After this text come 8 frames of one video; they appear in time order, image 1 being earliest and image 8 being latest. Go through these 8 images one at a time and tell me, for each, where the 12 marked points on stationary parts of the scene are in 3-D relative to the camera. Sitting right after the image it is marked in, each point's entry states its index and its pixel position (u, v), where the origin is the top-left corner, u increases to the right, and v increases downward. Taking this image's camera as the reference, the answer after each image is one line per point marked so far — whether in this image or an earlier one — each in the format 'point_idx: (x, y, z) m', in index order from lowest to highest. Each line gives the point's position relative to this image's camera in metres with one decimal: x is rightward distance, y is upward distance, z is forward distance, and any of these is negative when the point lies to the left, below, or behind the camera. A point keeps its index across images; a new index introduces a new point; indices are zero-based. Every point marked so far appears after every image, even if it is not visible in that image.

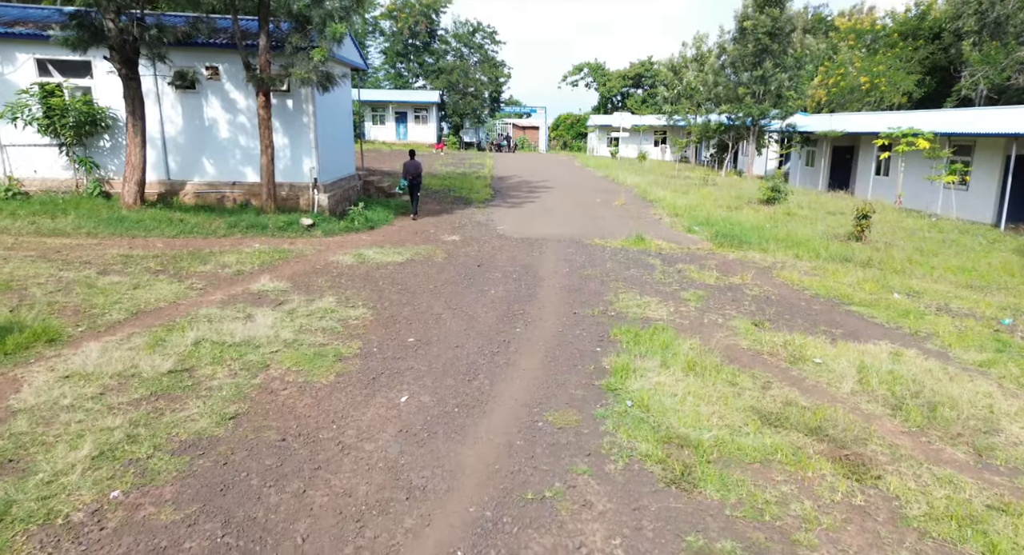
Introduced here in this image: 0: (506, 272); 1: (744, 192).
0: (-0.1, +0.1, +8.3) m
1: (+6.6, +2.4, +18.7) m
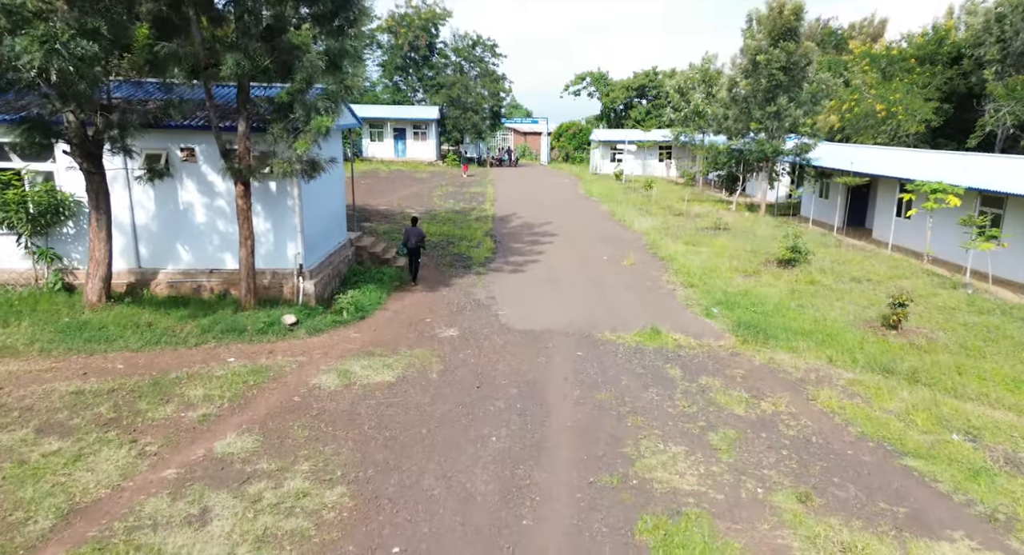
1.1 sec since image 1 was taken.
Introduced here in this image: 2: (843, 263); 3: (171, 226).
0: (0.0, -1.4, +7.3) m
1: (+6.7, +0.8, +17.7) m
2: (+7.8, +0.3, +15.2) m
3: (-5.1, +0.8, +9.7) m
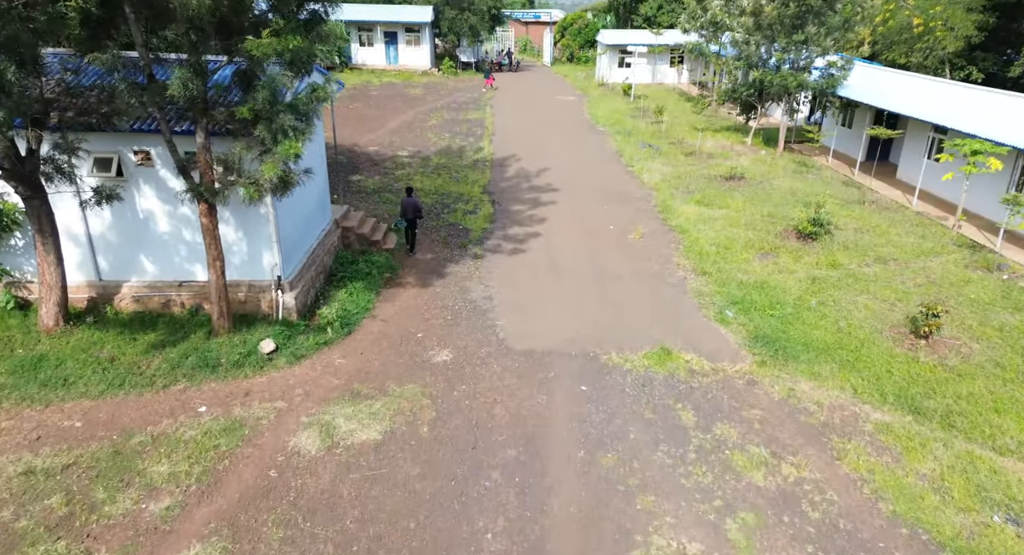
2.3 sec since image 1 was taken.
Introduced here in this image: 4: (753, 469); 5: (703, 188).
0: (-0.1, -2.0, +6.6) m
1: (+6.7, +1.8, +16.6) m
2: (+7.8, +0.9, +14.1) m
3: (-5.1, +0.6, +8.7) m
4: (+2.5, -2.0, +6.8) m
5: (+5.4, +2.4, +18.2) m
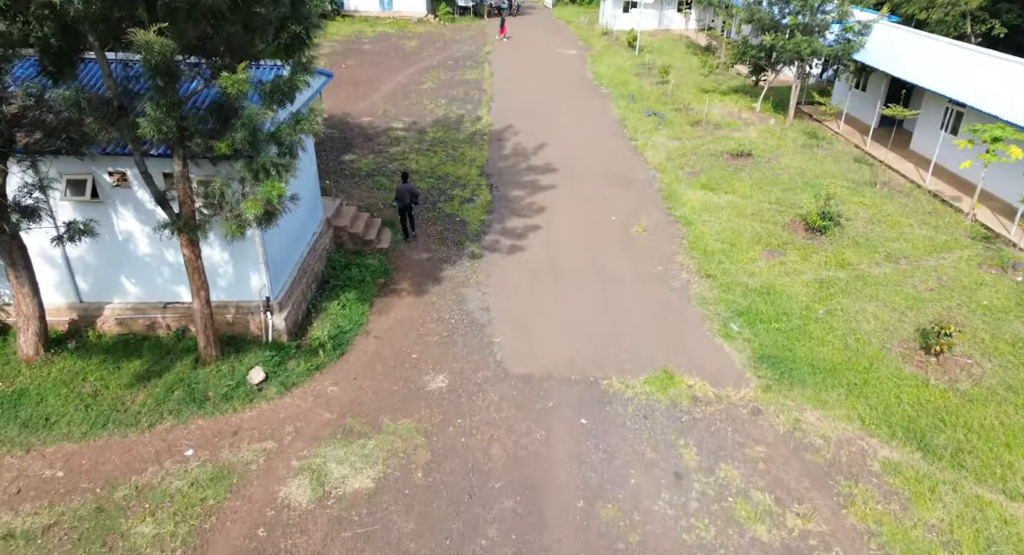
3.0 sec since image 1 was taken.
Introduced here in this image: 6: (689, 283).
0: (-0.1, -2.4, +6.5) m
1: (+6.7, +2.1, +16.0) m
2: (+7.7, +1.0, +13.7) m
3: (-5.1, +0.2, +8.3) m
4: (+2.5, -2.5, +6.6) m
5: (+5.3, +2.9, +17.5) m
6: (+3.2, -0.1, +11.5) m
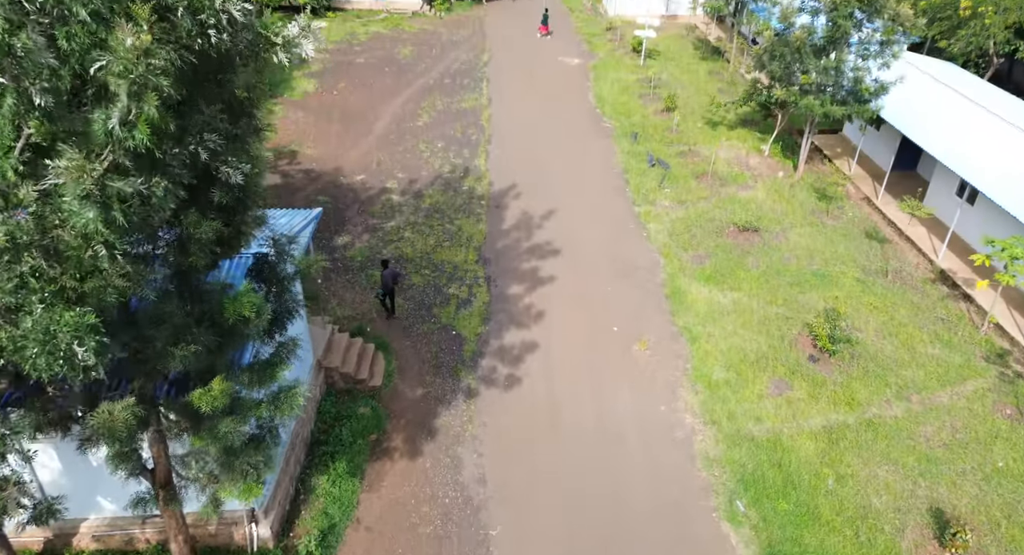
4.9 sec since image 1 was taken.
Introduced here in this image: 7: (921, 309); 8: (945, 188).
0: (-0.1, -5.2, +6.1) m
1: (+6.6, -0.2, +15.4) m
2: (+7.7, -1.5, +13.2) m
3: (-5.2, -2.4, +7.8) m
4: (+2.5, -5.3, +6.3) m
5: (+5.3, +0.6, +16.9) m
6: (+3.1, -2.7, +11.1) m
7: (+9.3, -0.7, +14.7) m
8: (+12.8, +2.6, +19.1) m
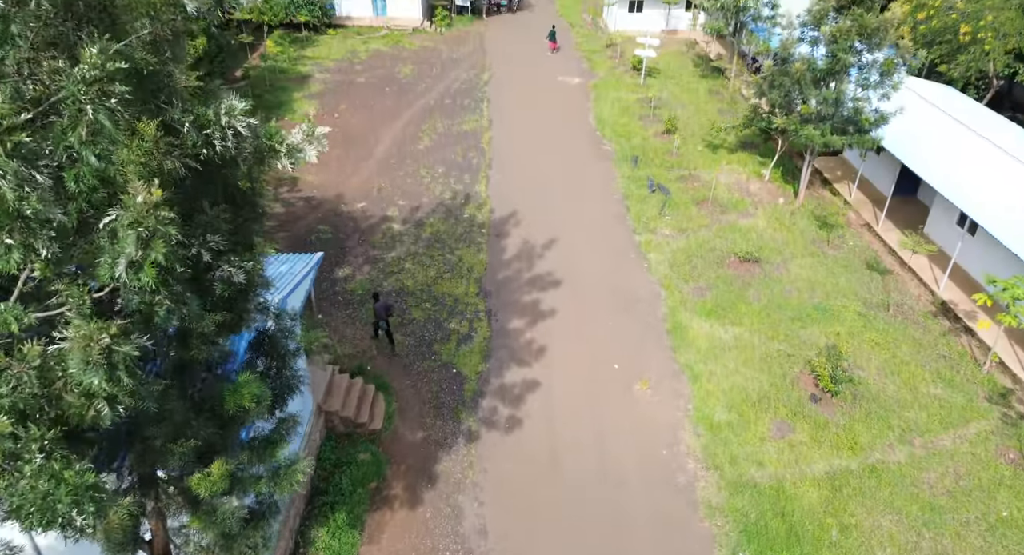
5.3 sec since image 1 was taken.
0: (-0.1, -6.0, +6.0) m
1: (+6.7, -1.0, +15.4) m
2: (+7.7, -2.3, +13.1) m
3: (-5.2, -3.2, +7.7) m
4: (+2.5, -6.0, +6.2) m
5: (+5.3, -0.2, +16.9) m
6: (+3.1, -3.4, +11.0) m
7: (+9.4, -1.5, +14.7) m
8: (+12.8, +1.7, +19.1) m
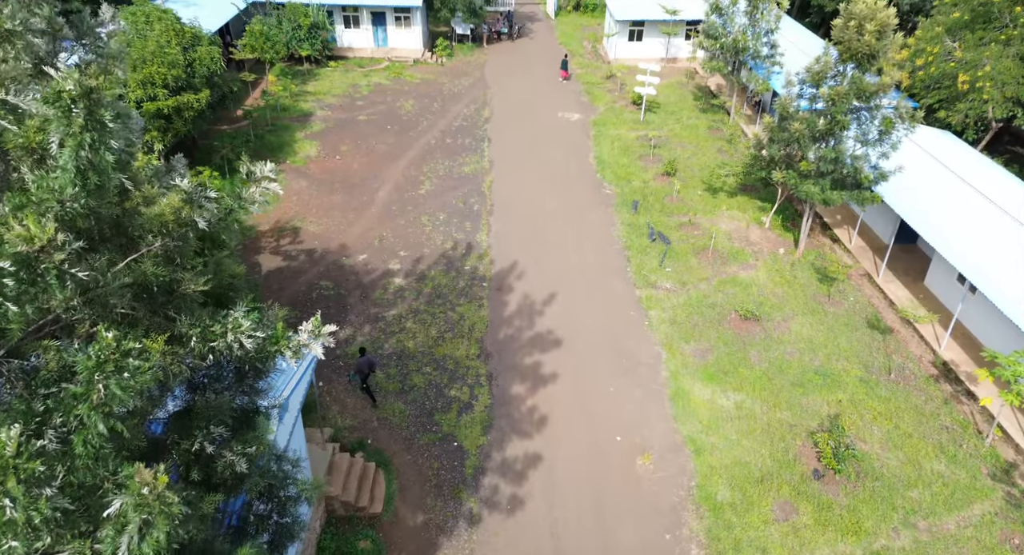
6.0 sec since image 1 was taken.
0: (-0.1, -7.3, +5.9) m
1: (+6.7, -2.6, +15.4) m
2: (+7.7, -3.8, +13.1) m
3: (-5.1, -4.6, +7.6) m
4: (+2.5, -7.4, +6.1) m
5: (+5.3, -1.8, +16.9) m
6: (+3.2, -4.9, +10.9) m
7: (+9.4, -3.1, +14.6) m
8: (+12.9, +0.1, +19.1) m
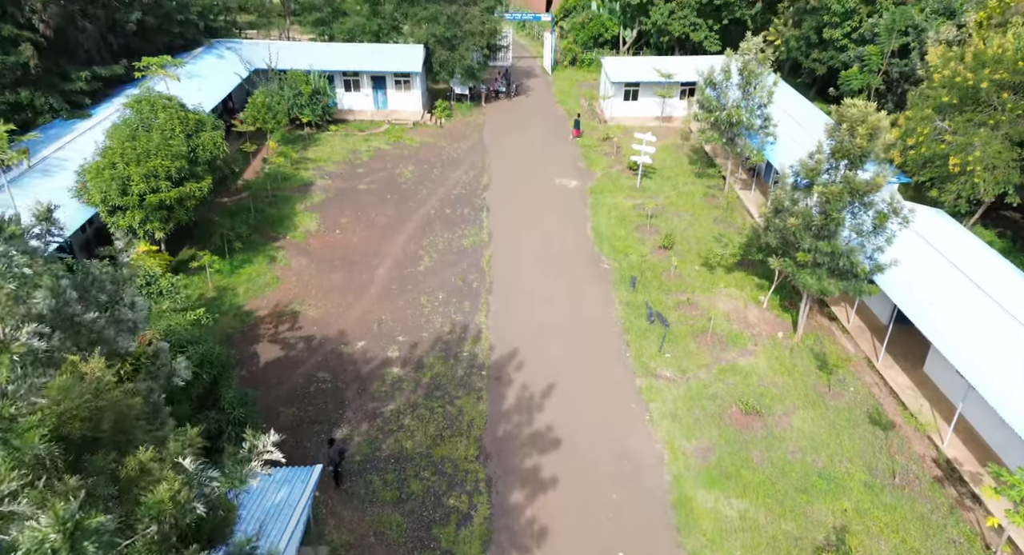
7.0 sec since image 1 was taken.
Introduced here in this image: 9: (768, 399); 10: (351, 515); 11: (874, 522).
0: (-0.1, -9.2, +5.3) m
1: (+6.7, -5.1, +15.1) m
2: (+7.7, -6.1, +12.7) m
3: (-5.1, -6.5, +7.2) m
4: (+2.5, -9.3, +5.5) m
5: (+5.3, -4.4, +16.7) m
6: (+3.2, -7.1, +10.5) m
7: (+9.4, -5.5, +14.4) m
8: (+12.8, -2.6, +19.1) m
9: (+7.4, -3.5, +18.7) m
10: (-3.6, -5.1, +14.2) m
11: (+8.1, -5.4, +14.4) m
